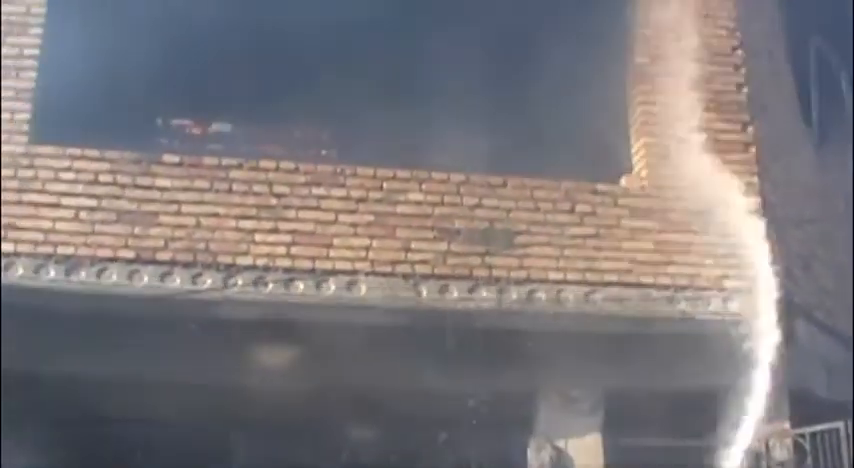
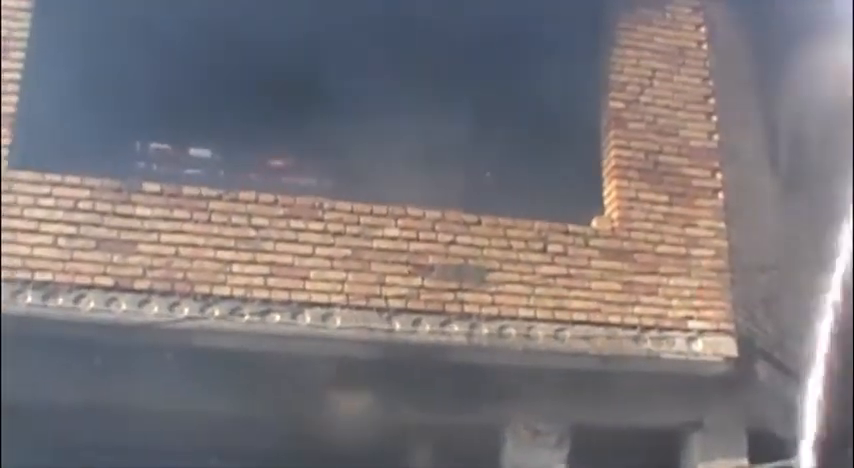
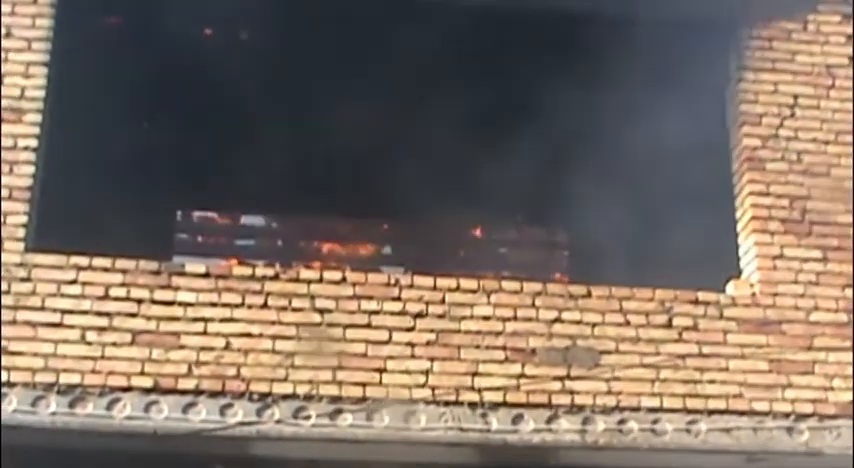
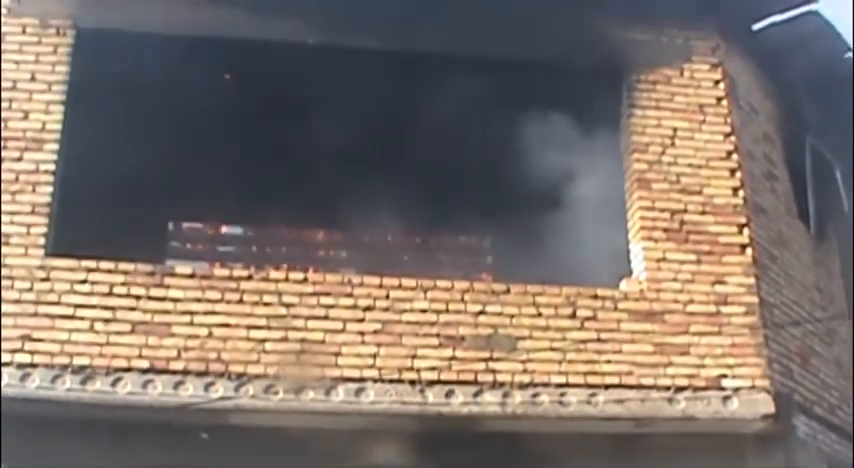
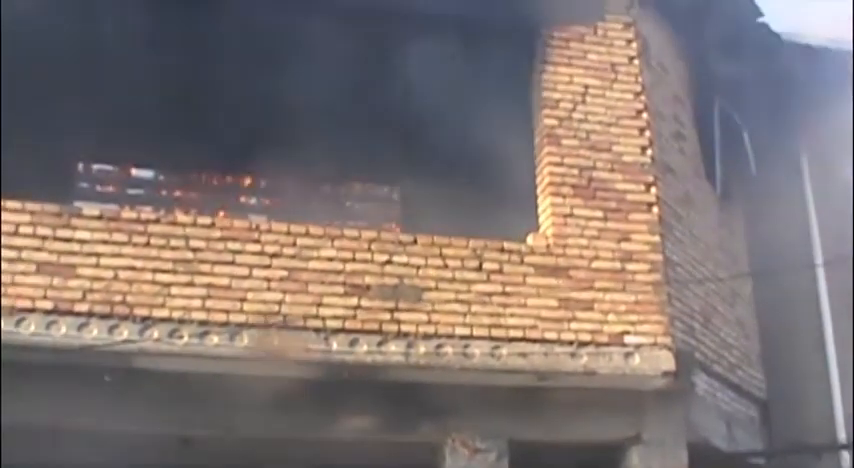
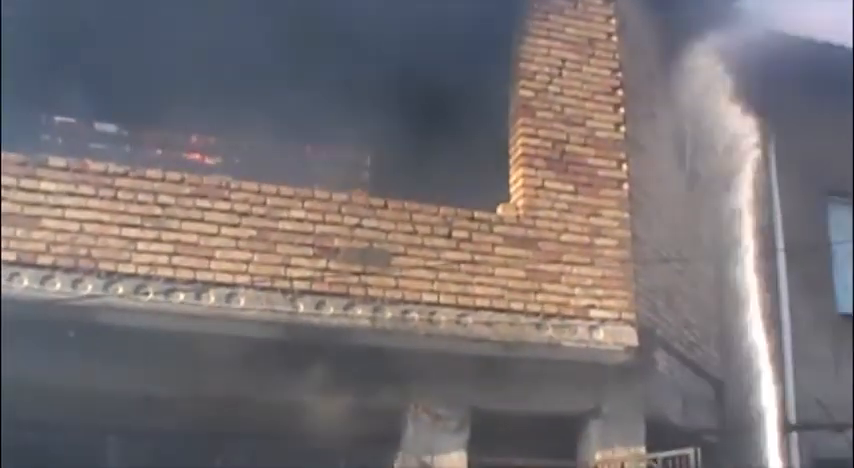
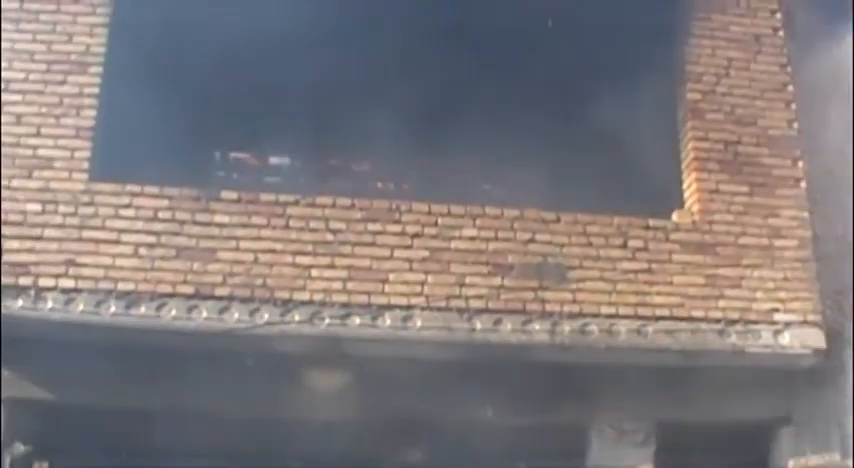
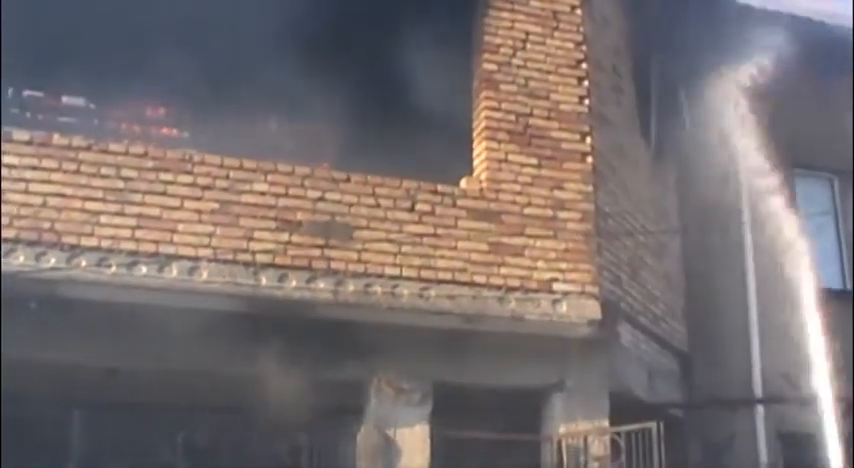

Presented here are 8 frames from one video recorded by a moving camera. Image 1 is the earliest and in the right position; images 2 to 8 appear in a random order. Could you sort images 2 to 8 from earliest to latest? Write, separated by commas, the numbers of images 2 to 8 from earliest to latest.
7, 2, 6, 8, 5, 4, 3
